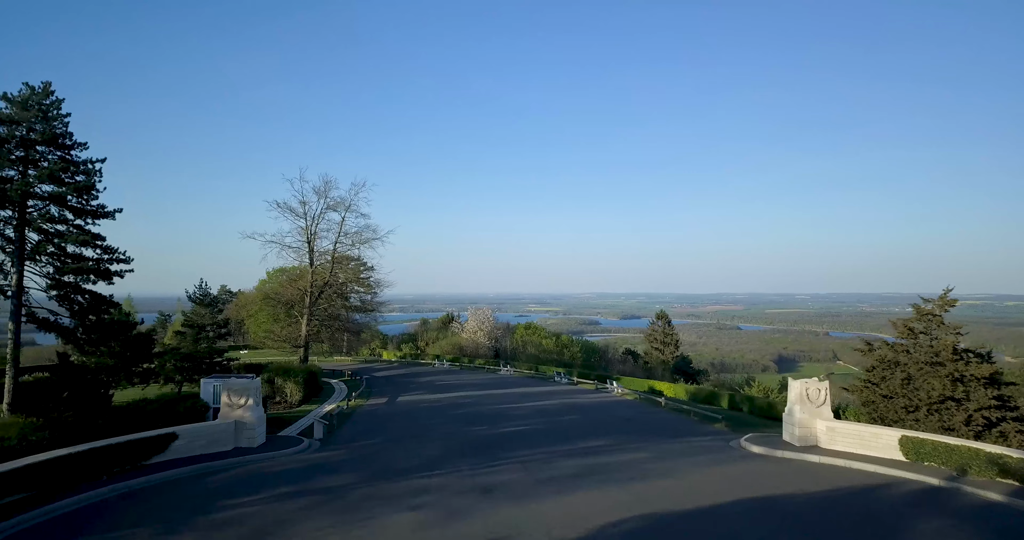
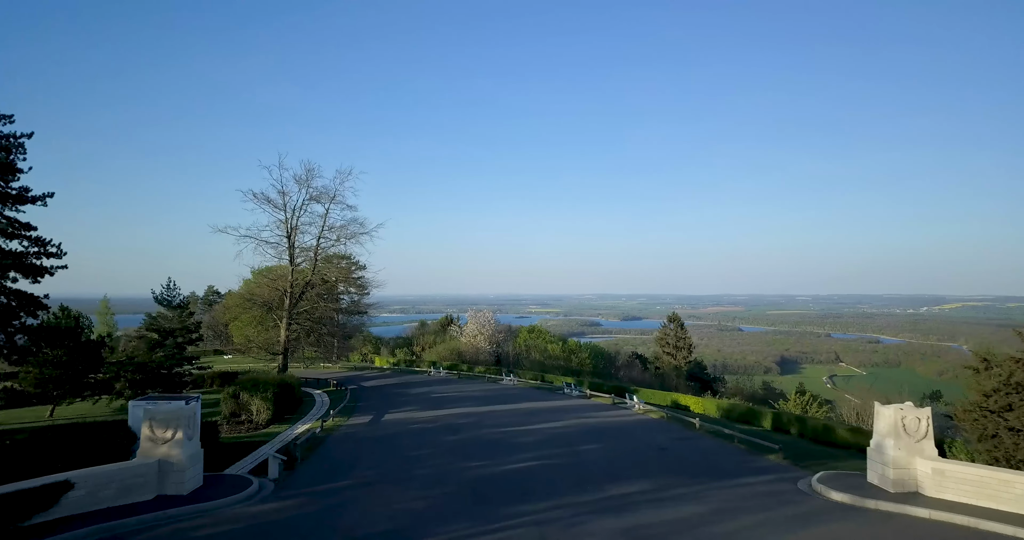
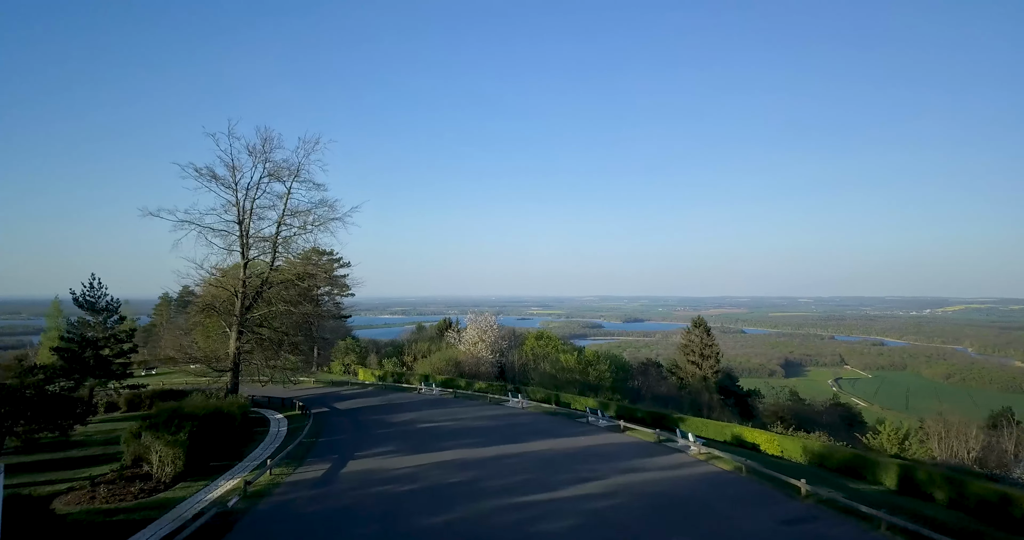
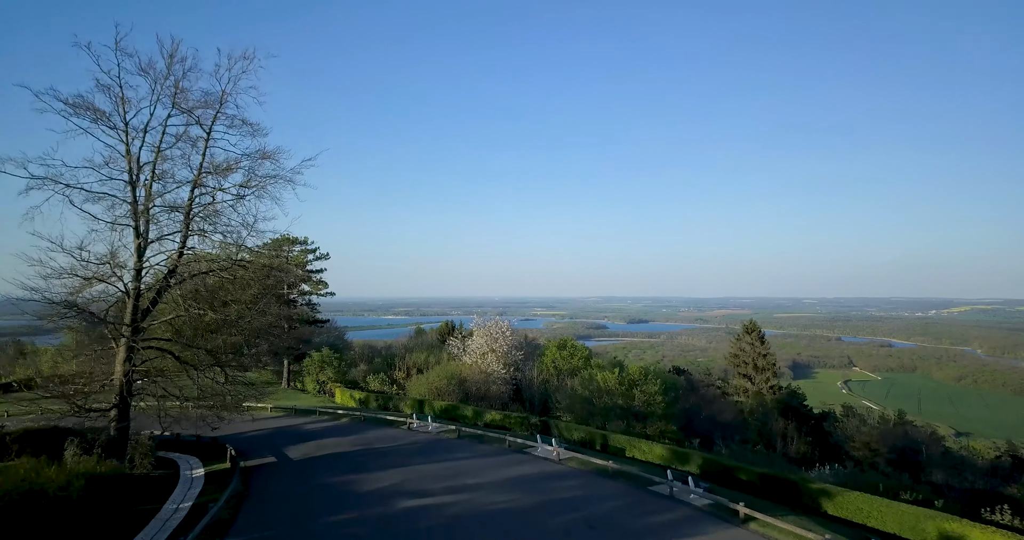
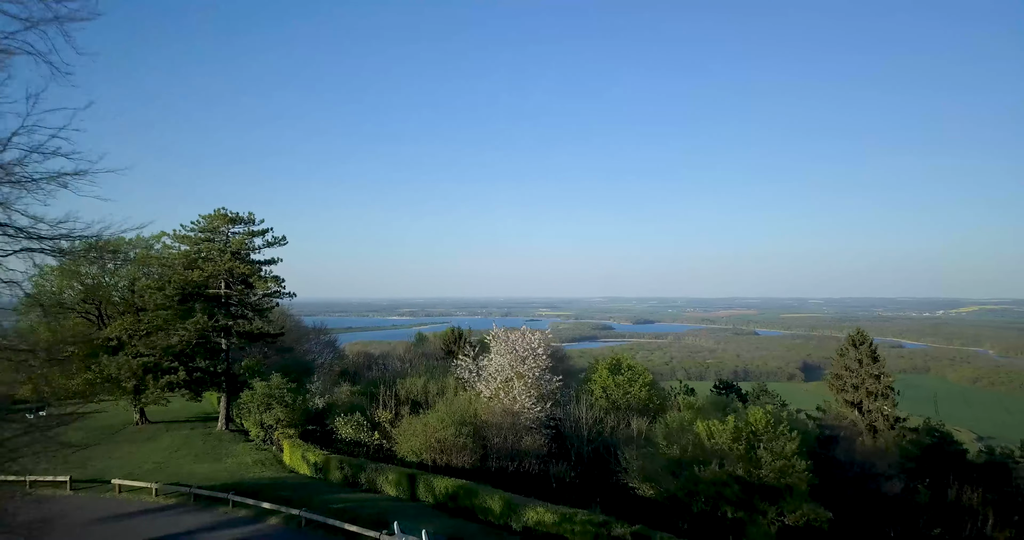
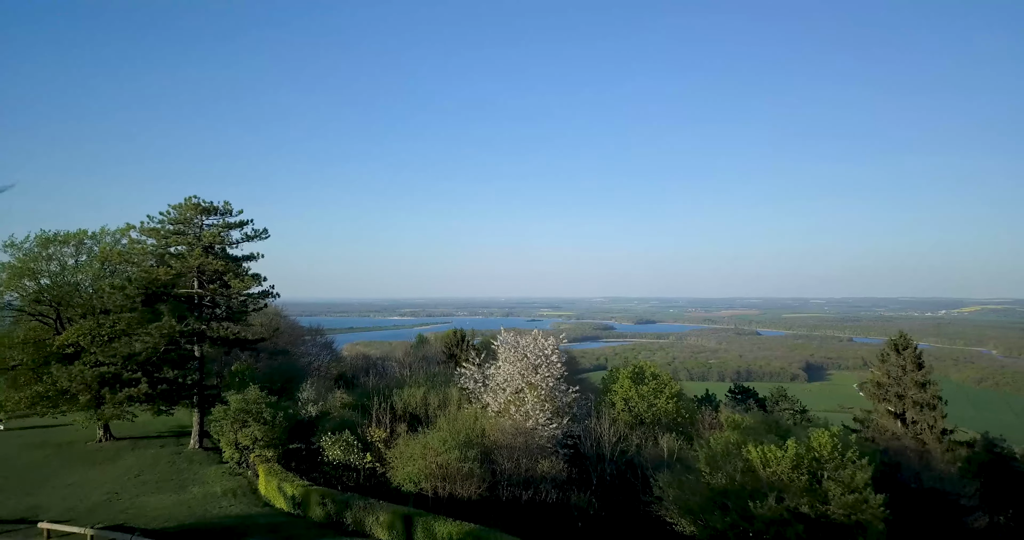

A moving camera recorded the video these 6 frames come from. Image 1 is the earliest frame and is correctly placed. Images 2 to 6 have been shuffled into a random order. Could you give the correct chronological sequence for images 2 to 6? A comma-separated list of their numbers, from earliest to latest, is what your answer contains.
2, 3, 4, 5, 6
